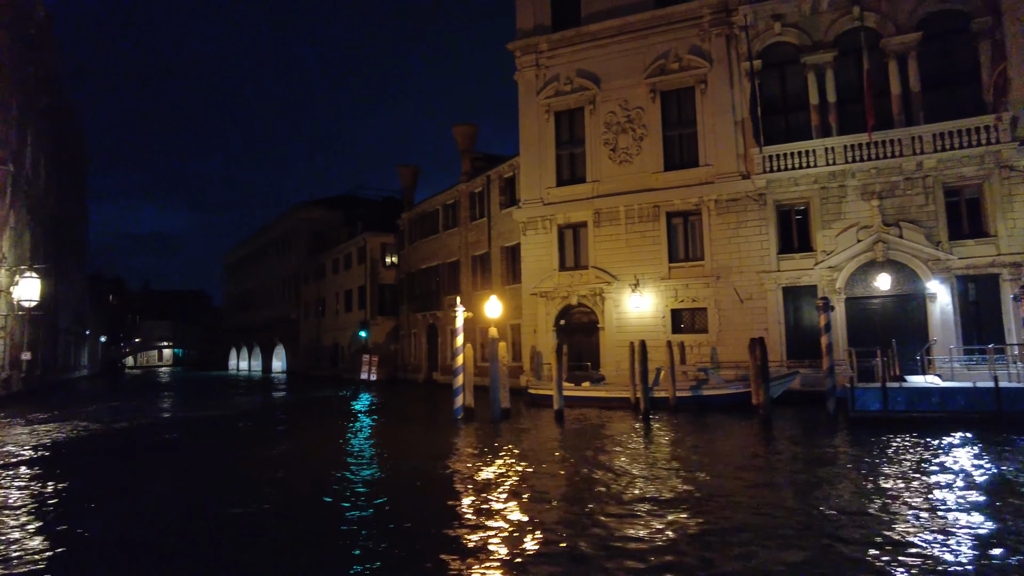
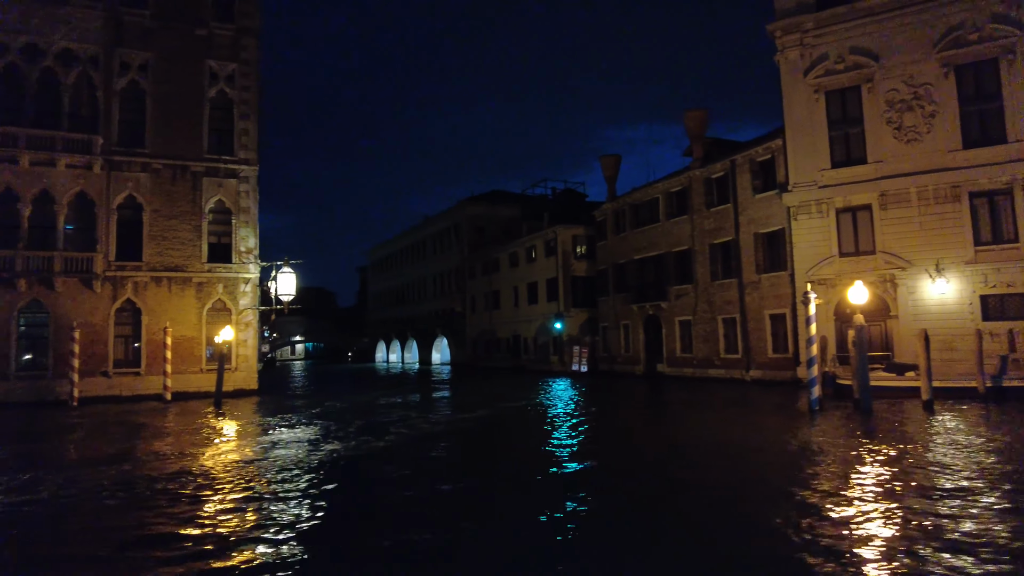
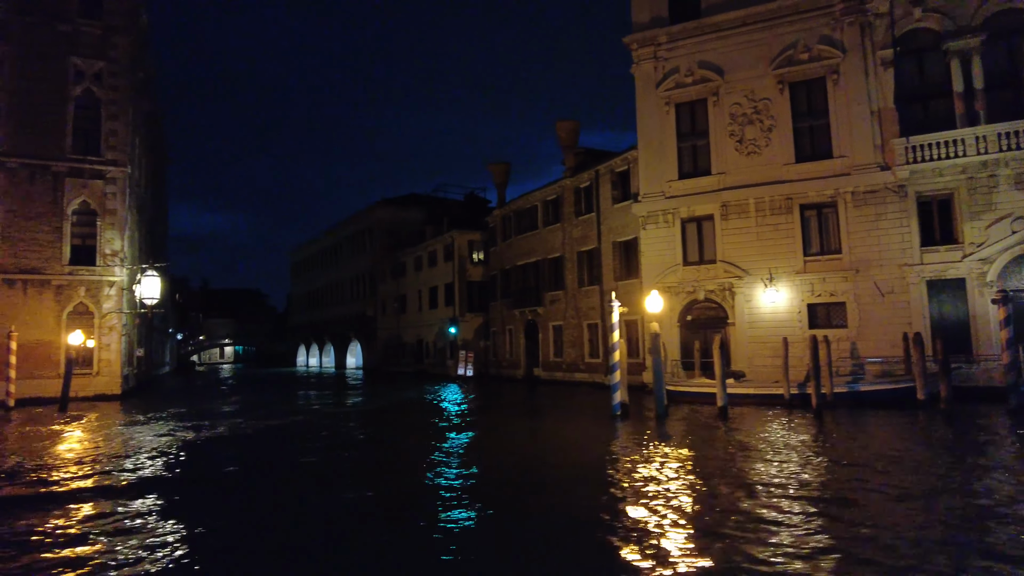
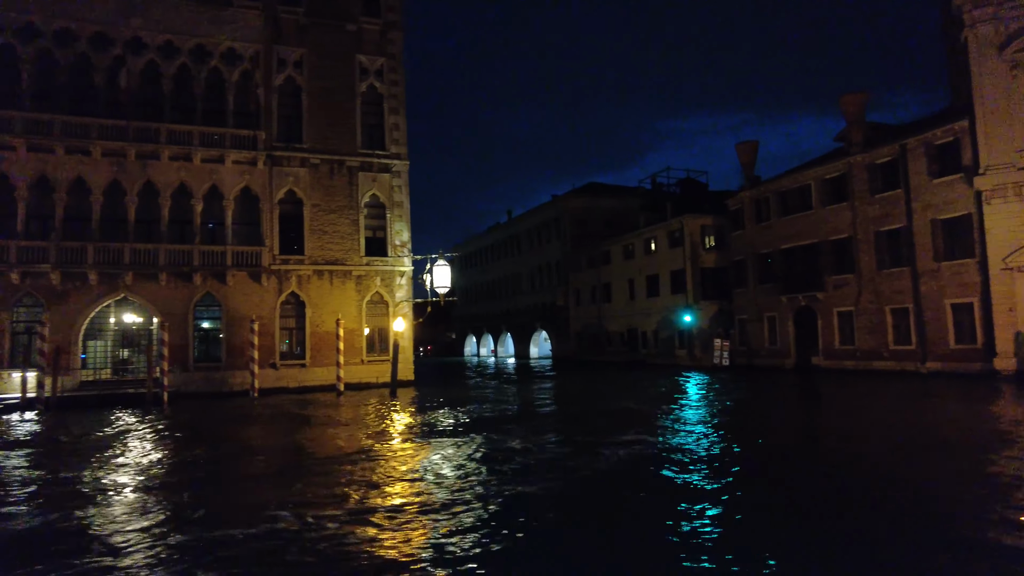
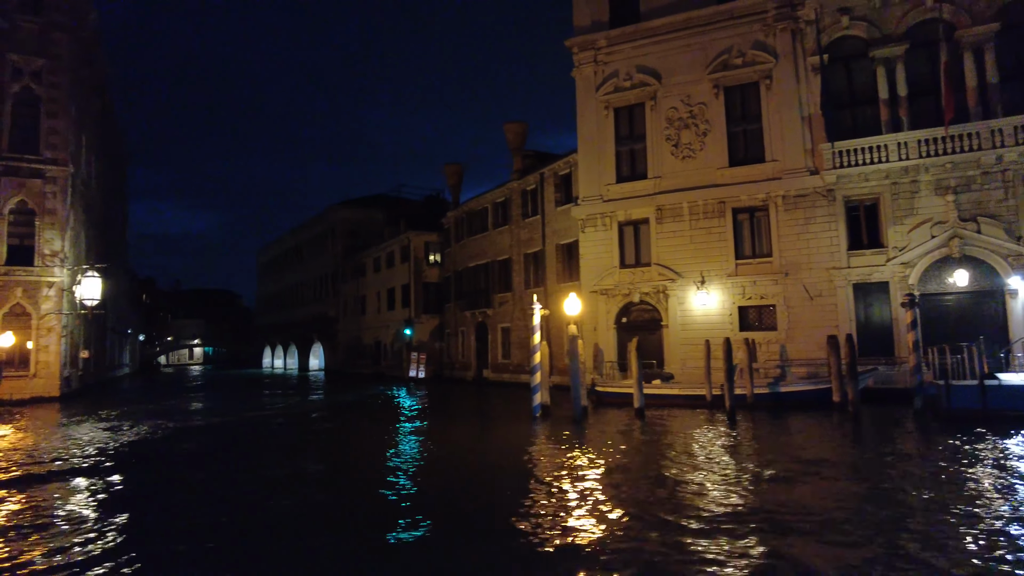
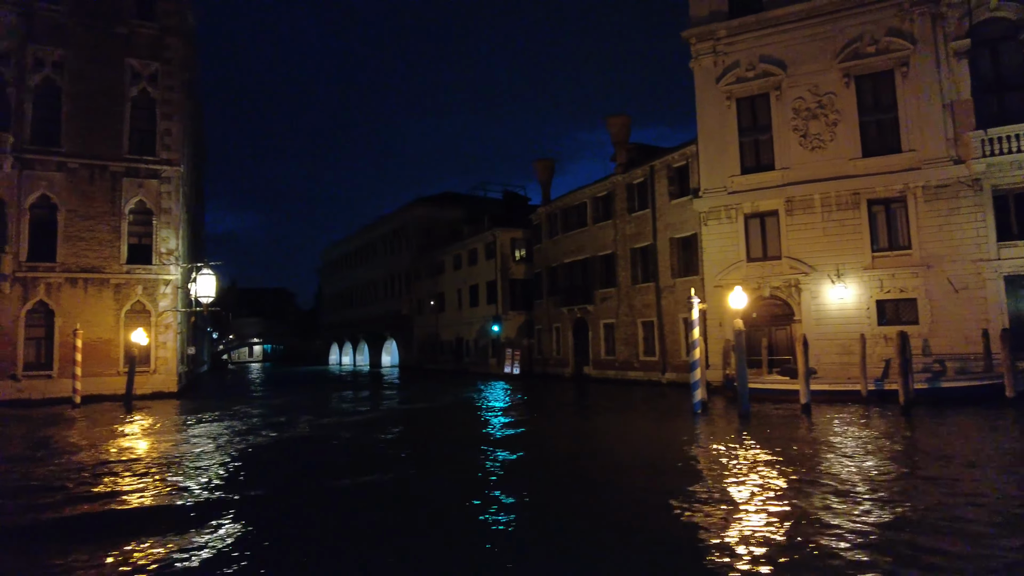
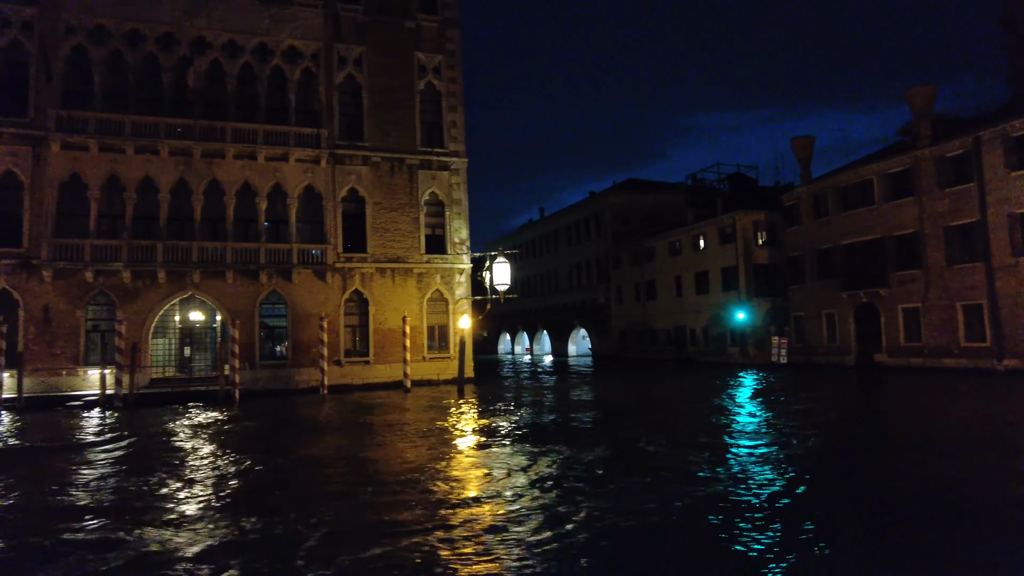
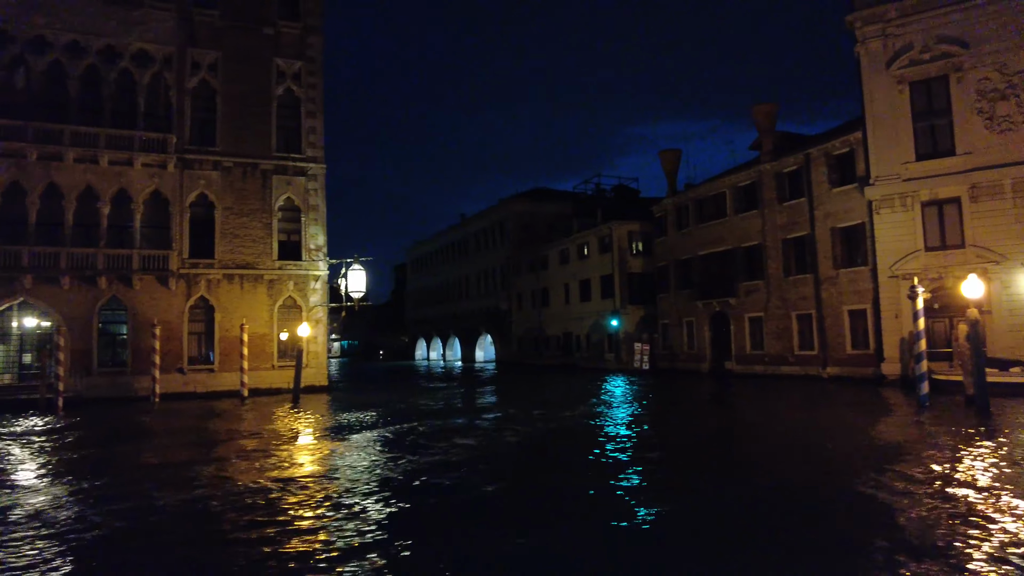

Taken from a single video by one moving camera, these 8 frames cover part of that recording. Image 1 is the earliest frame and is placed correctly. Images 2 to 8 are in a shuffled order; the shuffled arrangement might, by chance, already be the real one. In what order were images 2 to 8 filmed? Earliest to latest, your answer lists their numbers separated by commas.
5, 3, 6, 2, 8, 4, 7
